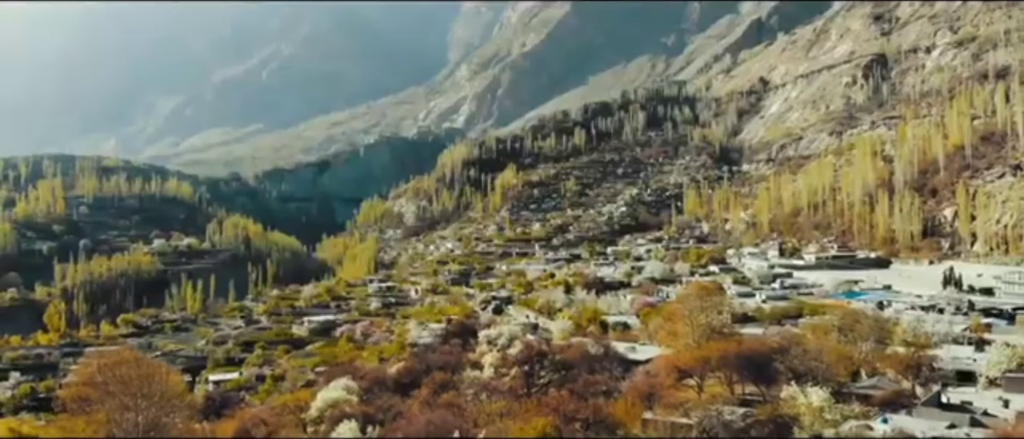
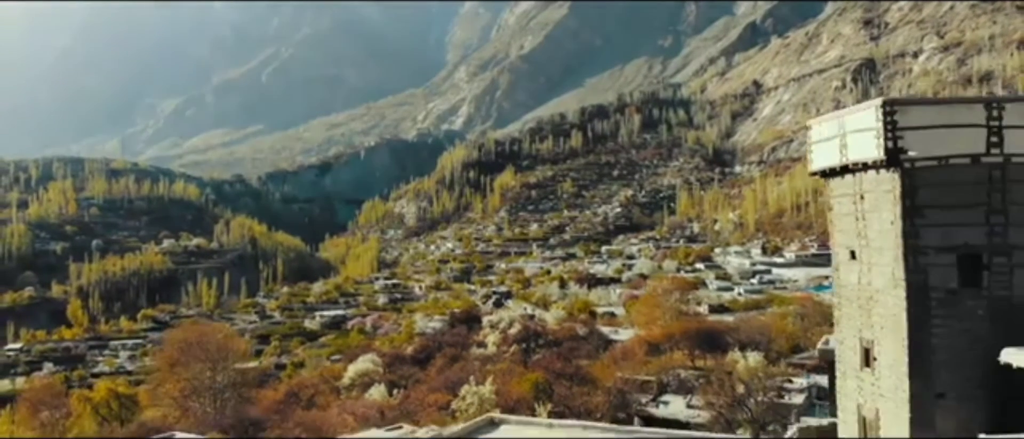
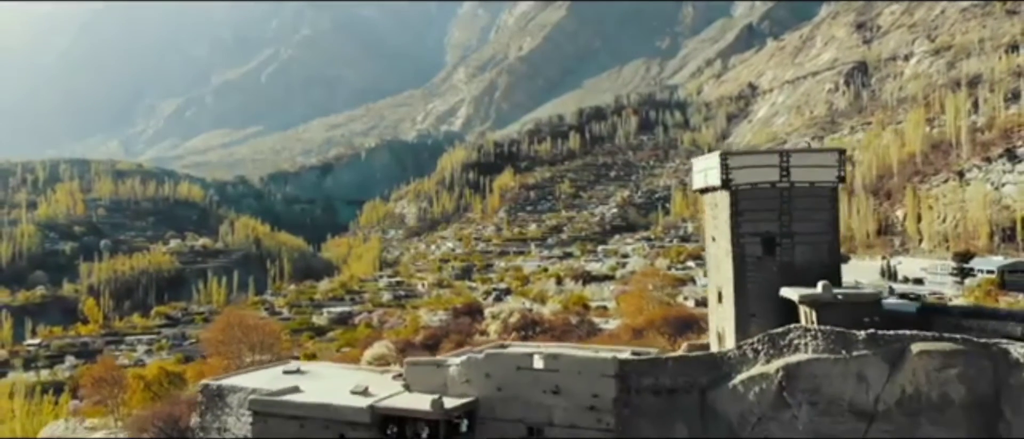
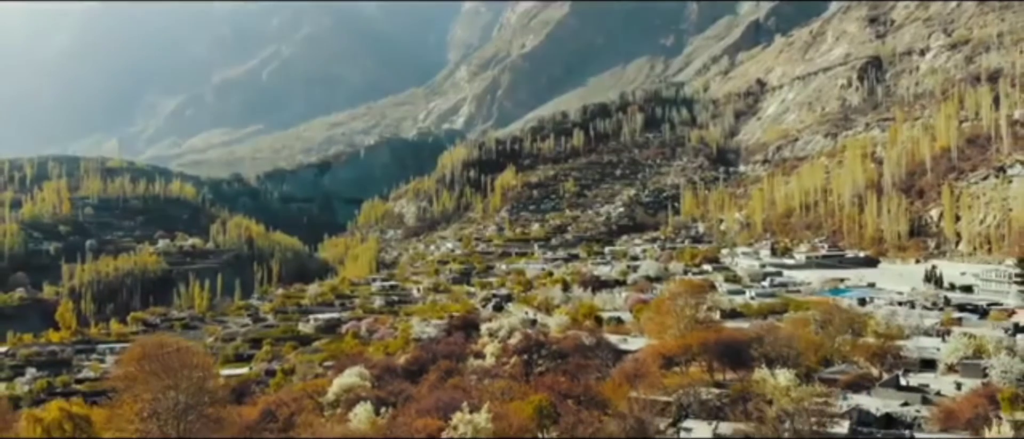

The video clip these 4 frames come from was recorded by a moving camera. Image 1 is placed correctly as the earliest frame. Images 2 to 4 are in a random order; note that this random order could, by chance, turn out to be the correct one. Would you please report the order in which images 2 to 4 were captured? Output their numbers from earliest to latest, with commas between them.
4, 2, 3
